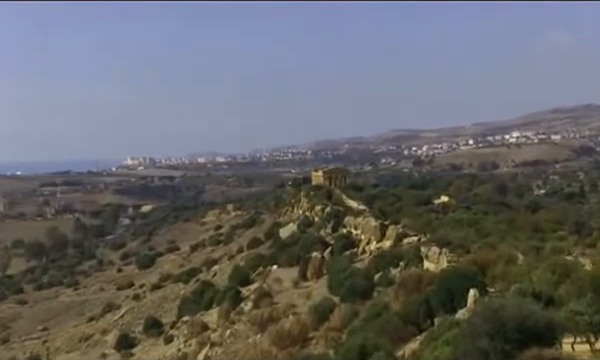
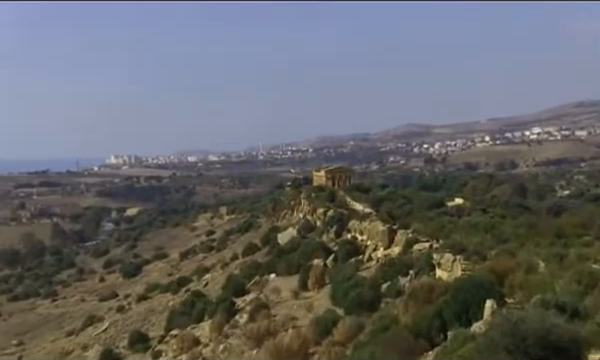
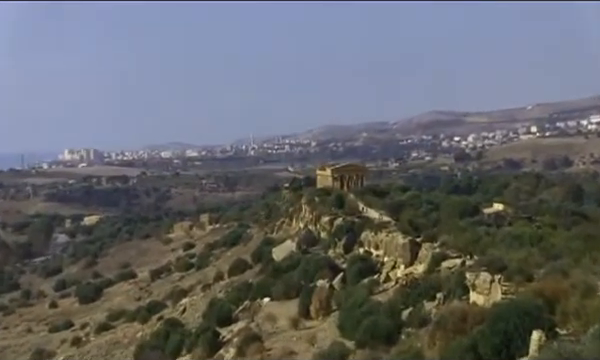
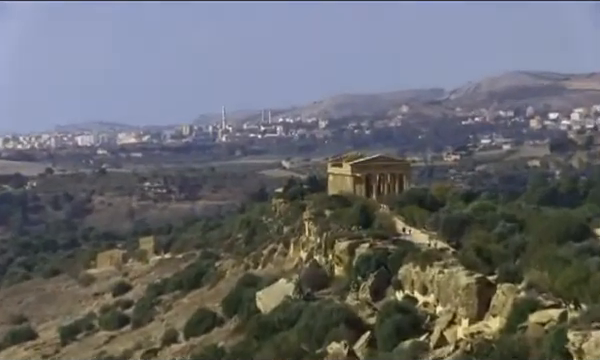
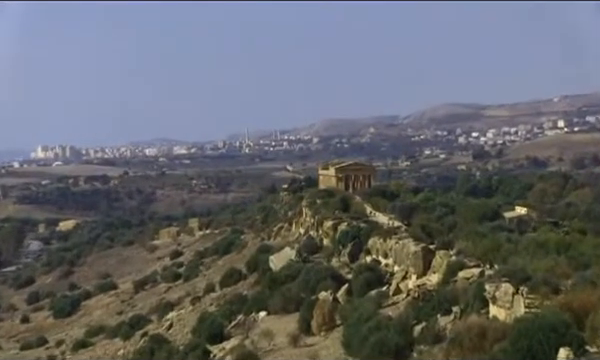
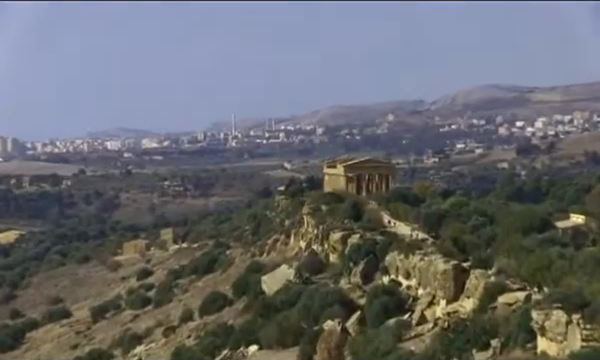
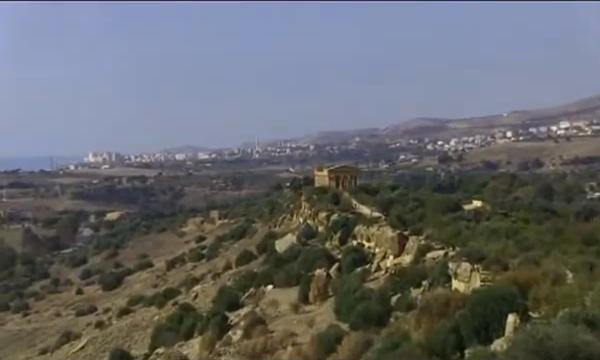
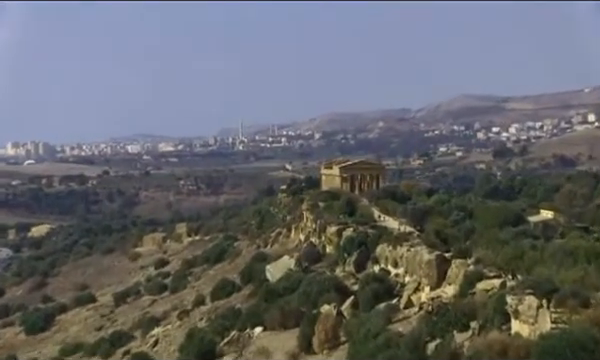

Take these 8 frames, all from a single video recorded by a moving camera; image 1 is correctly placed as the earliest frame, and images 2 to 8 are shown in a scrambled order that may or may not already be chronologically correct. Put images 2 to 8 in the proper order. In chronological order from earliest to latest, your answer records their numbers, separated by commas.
2, 7, 3, 5, 8, 6, 4
